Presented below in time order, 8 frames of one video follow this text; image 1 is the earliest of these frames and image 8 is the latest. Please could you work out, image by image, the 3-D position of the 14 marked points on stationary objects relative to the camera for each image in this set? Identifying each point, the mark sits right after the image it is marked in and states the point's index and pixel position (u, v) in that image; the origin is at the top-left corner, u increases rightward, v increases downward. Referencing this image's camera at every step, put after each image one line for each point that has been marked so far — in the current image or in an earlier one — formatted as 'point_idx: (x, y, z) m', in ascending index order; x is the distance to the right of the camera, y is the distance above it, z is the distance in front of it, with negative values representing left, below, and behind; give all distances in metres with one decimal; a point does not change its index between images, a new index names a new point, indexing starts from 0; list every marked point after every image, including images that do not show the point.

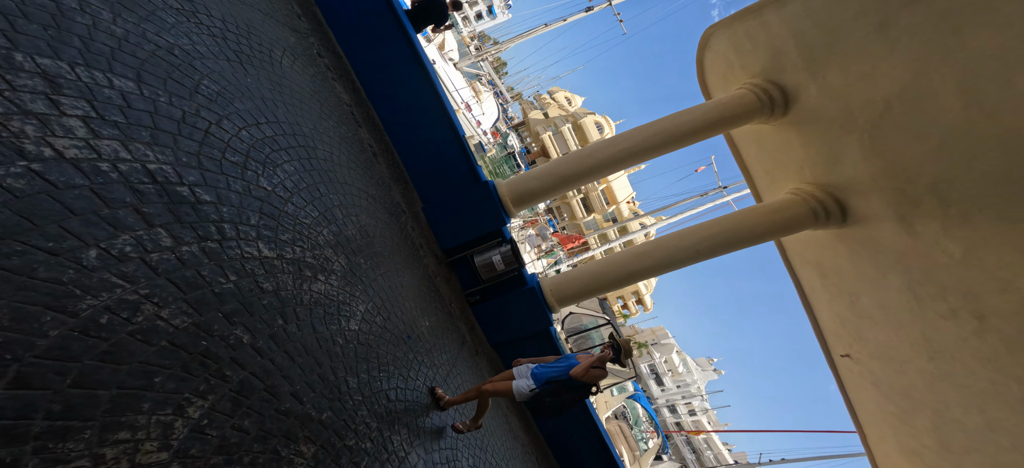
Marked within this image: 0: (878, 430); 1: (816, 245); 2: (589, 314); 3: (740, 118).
0: (+5.2, -2.5, +5.0) m
1: (+4.0, -0.1, +5.1) m
2: (+1.7, -1.9, +8.8) m
3: (+2.8, +1.4, +4.8) m
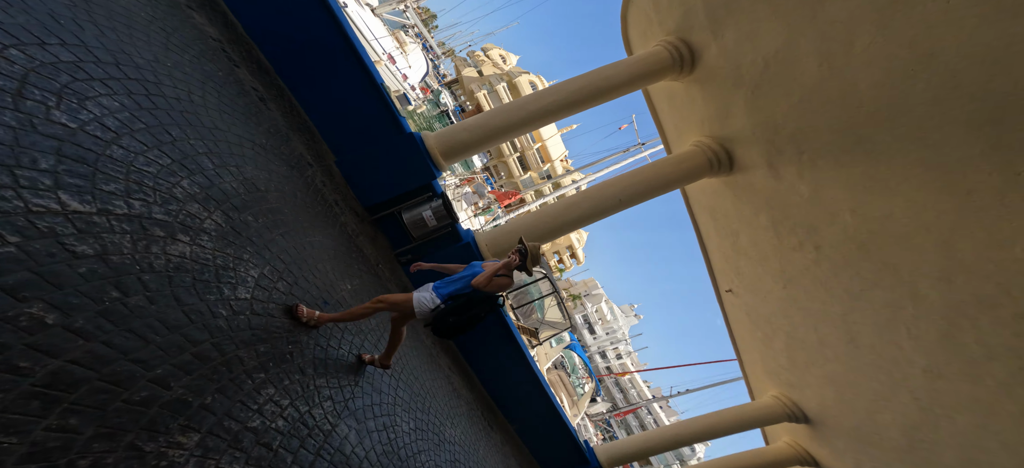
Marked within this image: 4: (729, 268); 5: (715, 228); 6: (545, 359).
0: (+4.2, -1.8, +5.7) m
1: (+3.0, +0.5, +5.5) m
2: (+0.3, -0.9, +9.2) m
3: (+1.8, +2.0, +4.9) m
4: (+3.5, -0.4, +6.2) m
5: (+3.2, +0.1, +6.2) m
6: (+0.9, -3.4, +10.7) m
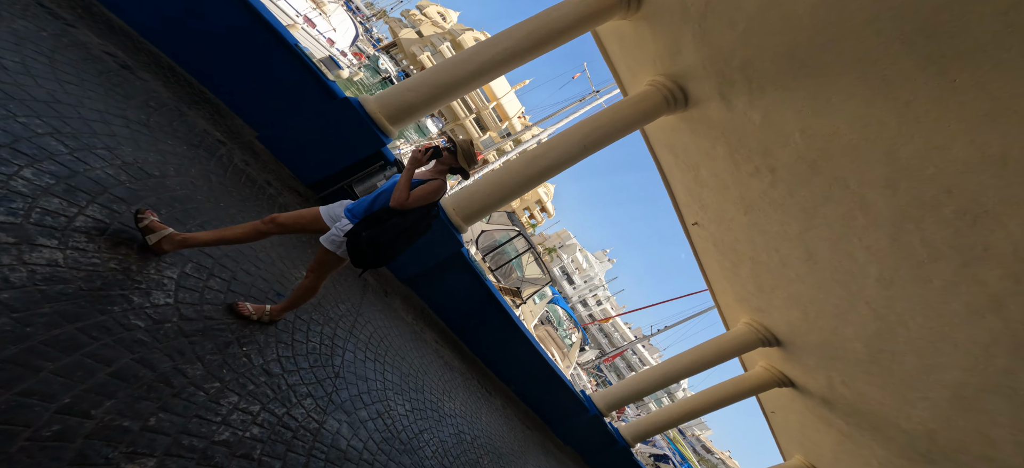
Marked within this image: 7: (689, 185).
0: (+3.9, -0.8, +6.0) m
1: (+2.4, +1.4, +5.5) m
2: (-0.2, -0.1, +9.1) m
3: (+1.1, +2.7, +4.7) m
4: (+3.0, +0.6, +6.3) m
5: (+2.6, +1.1, +6.2) m
6: (+0.5, -2.4, +10.9) m
7: (+2.8, +0.8, +6.1) m
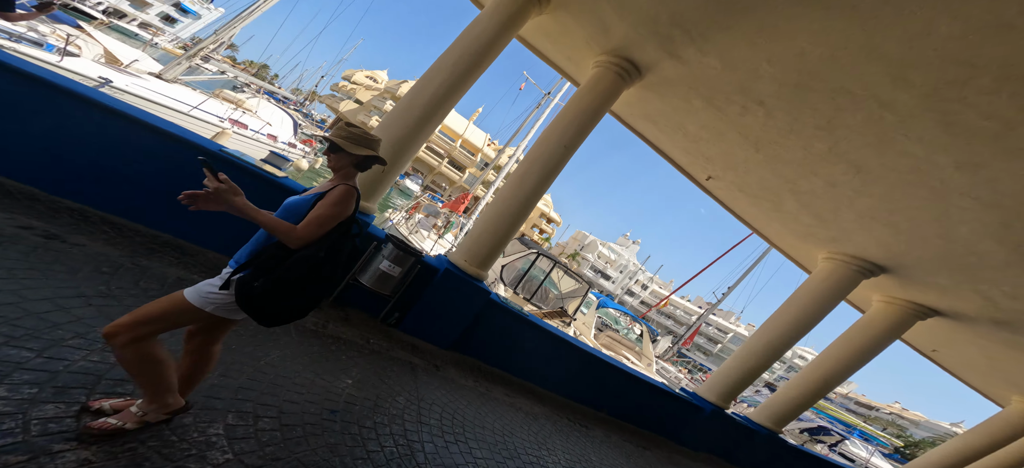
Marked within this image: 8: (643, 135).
0: (+4.0, +0.2, +5.2) m
1: (+1.8, +1.7, +5.0) m
2: (+0.3, -0.6, +8.8) m
3: (0.0, +2.4, +4.4) m
4: (+2.8, +1.1, +5.7) m
5: (+2.2, +1.5, +5.6) m
6: (+2.1, -2.5, +10.4) m
7: (+2.5, +1.3, +5.5) m
8: (+2.1, +1.6, +6.0) m
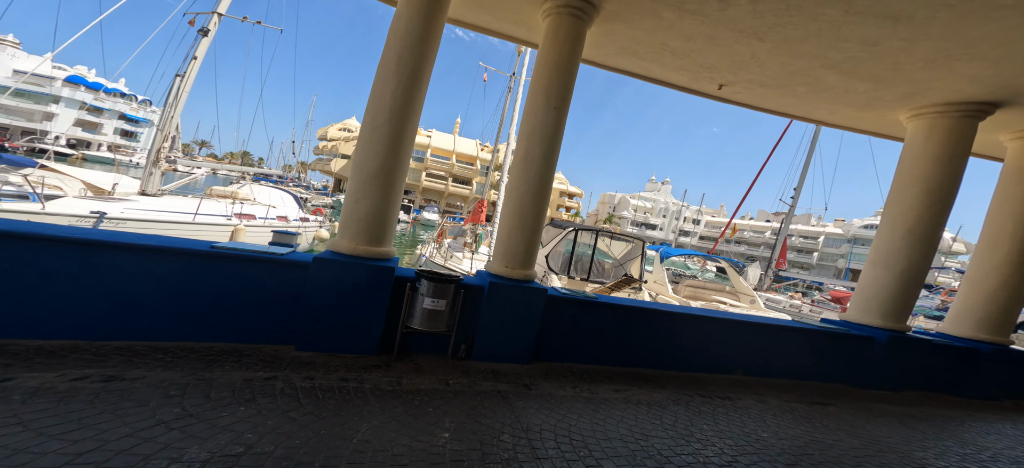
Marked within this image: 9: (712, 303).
0: (+3.9, +1.6, +4.5) m
1: (+1.3, +2.3, +4.5) m
2: (+1.0, -0.1, +8.5) m
3: (-0.7, +2.4, +4.1) m
4: (+2.5, +2.1, +5.0) m
5: (+1.8, +2.3, +5.1) m
6: (+3.4, -1.2, +9.9) m
7: (+2.1, +2.2, +4.9) m
8: (+1.7, +2.3, +5.5) m
9: (+4.9, -1.7, +9.5) m
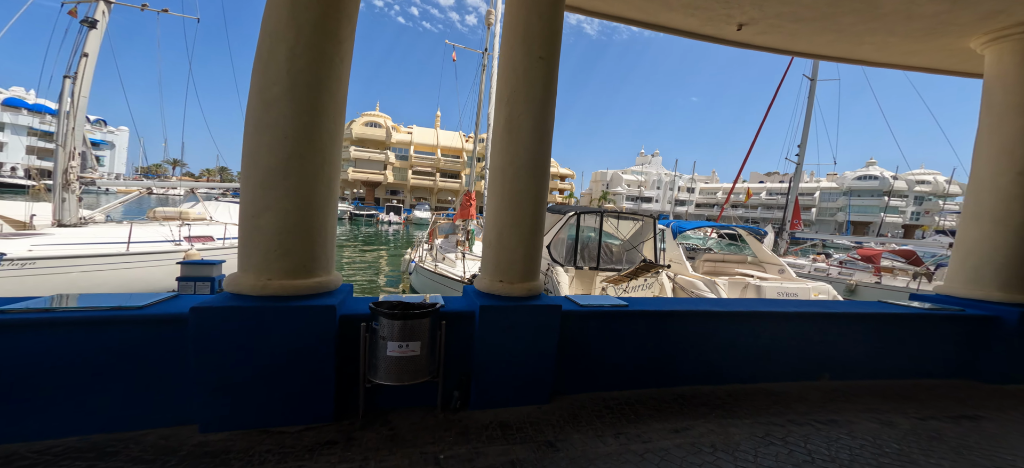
0: (+3.6, +2.1, +3.5) m
1: (+1.0, +2.5, +3.5) m
2: (+0.9, +0.2, +7.6) m
3: (-1.0, +2.4, +3.1) m
4: (+2.2, +2.4, +4.1) m
5: (+1.5, +2.5, +4.1) m
6: (+3.4, -0.7, +9.0) m
7: (+1.8, +2.5, +4.0) m
8: (+1.4, +2.6, +4.5) m
9: (+5.0, -1.0, +8.7) m
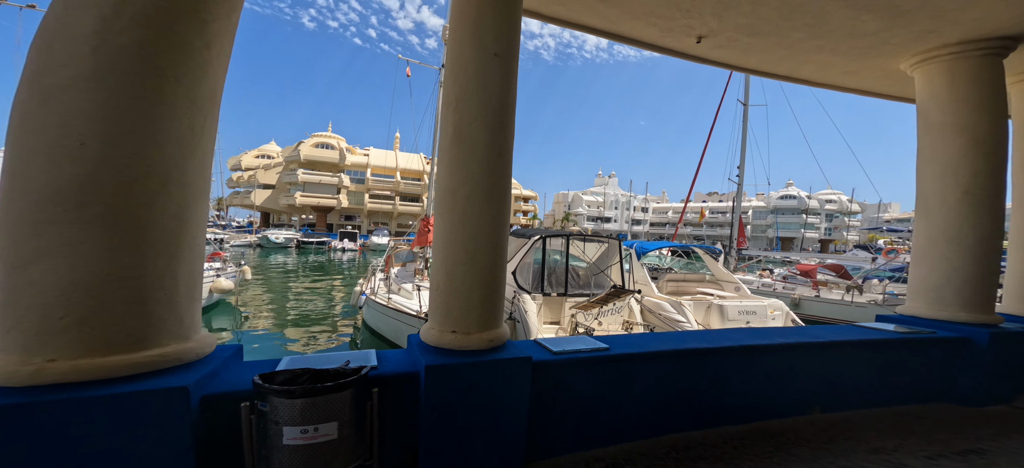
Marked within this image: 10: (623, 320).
0: (+3.2, +1.9, +3.5) m
1: (+0.6, +2.3, +3.2) m
2: (+0.2, -0.3, +7.2) m
3: (-1.3, +2.1, +2.6) m
4: (+1.7, +2.2, +3.9) m
5: (+1.0, +2.3, +3.9) m
6: (+2.6, -1.1, +8.8) m
7: (+1.4, +2.3, +3.8) m
8: (+0.9, +2.3, +4.3) m
9: (+4.2, -1.4, +8.6) m
10: (+1.9, -1.5, +6.7) m
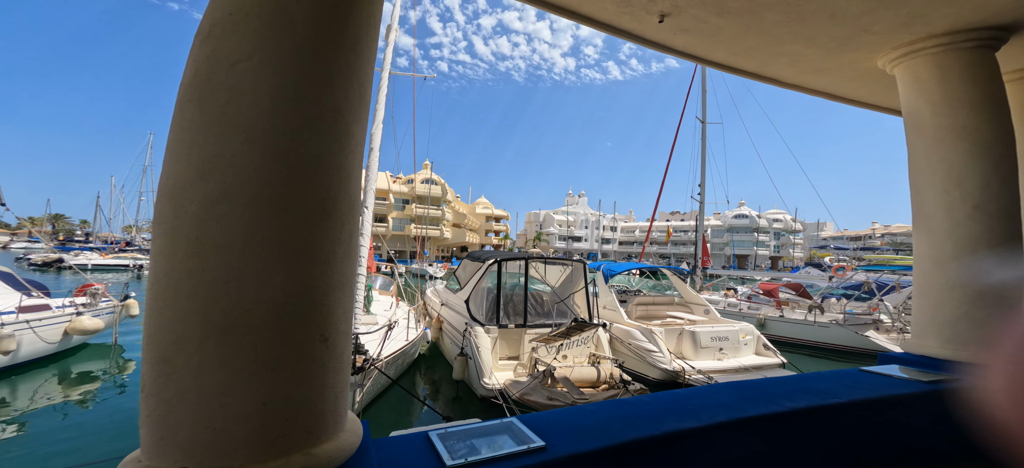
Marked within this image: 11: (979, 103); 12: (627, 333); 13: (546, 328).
0: (+2.6, +1.8, +3.0) m
1: (0.0, +2.1, +2.5) m
2: (-0.5, -0.7, +6.3) m
3: (-1.8, +2.0, +1.8) m
4: (+1.1, +2.0, +3.3) m
5: (+0.4, +2.1, +3.2) m
6: (+1.7, -1.6, +8.1) m
7: (+0.8, +2.1, +3.2) m
8: (+0.3, +2.1, +3.6) m
9: (+3.3, -1.8, +7.9) m
10: (+1.2, -1.8, +5.9) m
11: (+3.6, +1.0, +3.0) m
12: (+2.1, -1.8, +6.8) m
13: (+0.5, -1.5, +6.1) m
